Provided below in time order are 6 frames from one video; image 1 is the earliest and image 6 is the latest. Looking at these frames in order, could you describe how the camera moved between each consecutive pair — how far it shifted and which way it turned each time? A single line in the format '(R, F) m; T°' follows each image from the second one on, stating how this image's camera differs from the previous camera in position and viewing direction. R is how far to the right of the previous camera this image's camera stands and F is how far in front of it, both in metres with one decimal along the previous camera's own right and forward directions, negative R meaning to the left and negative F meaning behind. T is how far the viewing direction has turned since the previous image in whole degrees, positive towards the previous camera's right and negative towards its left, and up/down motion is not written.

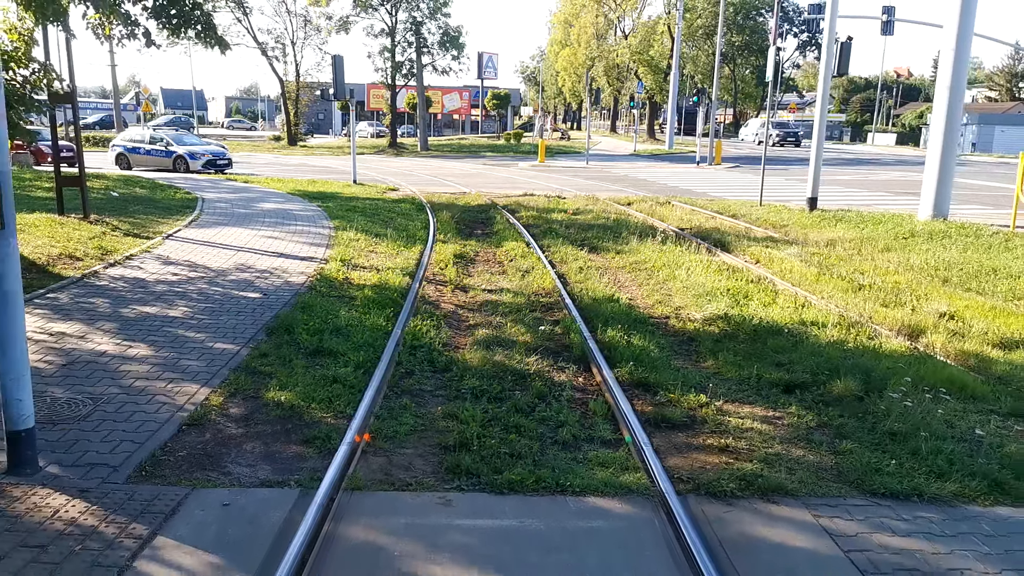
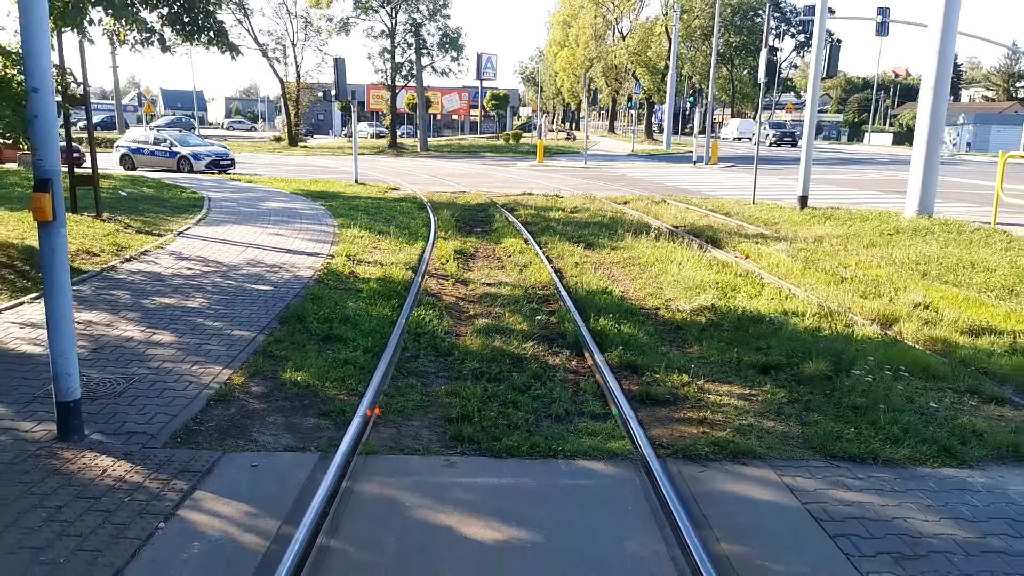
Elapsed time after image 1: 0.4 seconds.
(0.0, -0.4) m; 0°
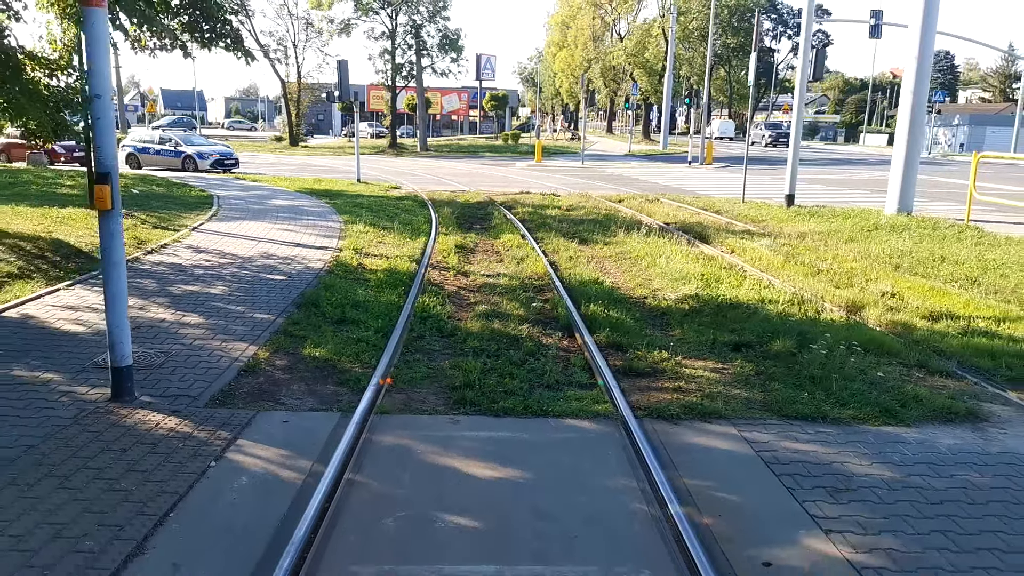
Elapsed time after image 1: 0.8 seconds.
(0.0, -0.6) m; 0°
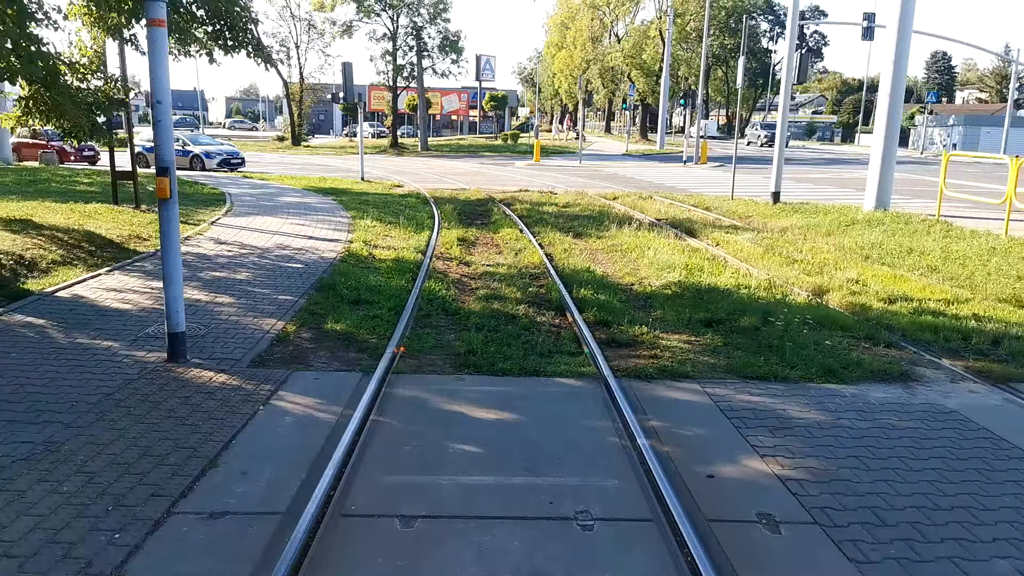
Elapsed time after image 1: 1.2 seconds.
(0.0, -0.8) m; 0°
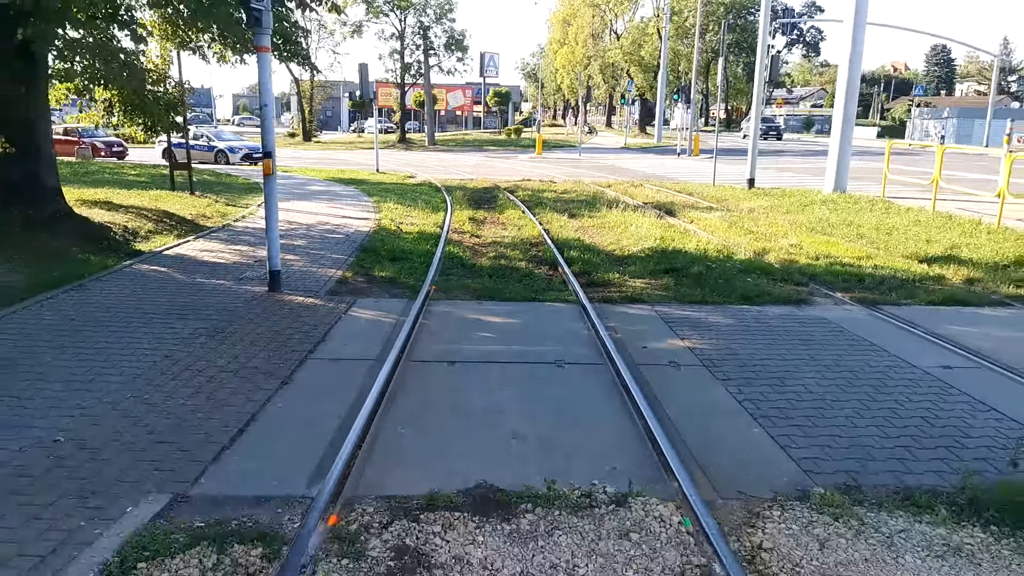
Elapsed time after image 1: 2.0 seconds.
(0.0, -2.2) m; 0°
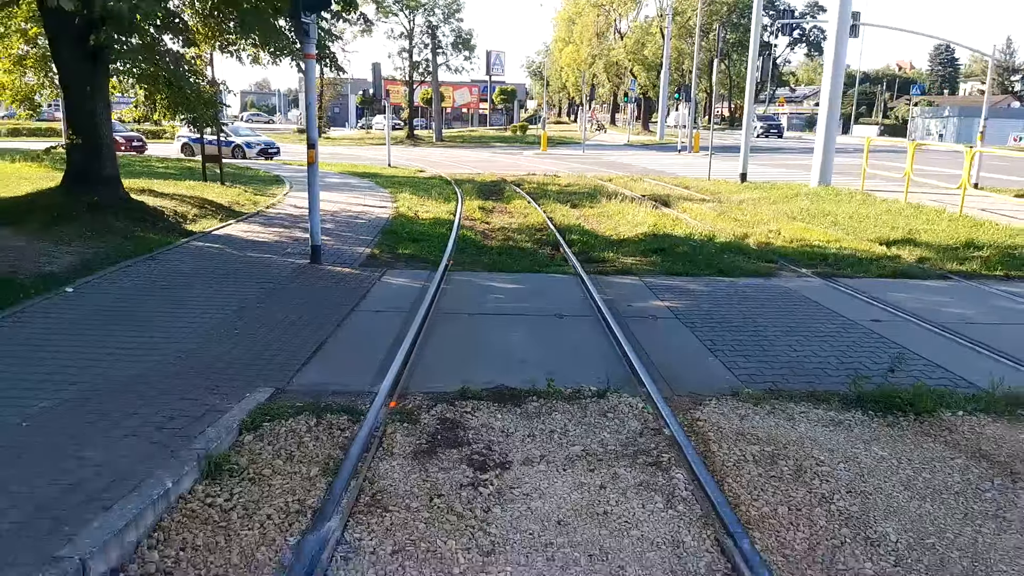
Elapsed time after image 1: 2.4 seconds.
(0.0, -1.3) m; 0°
